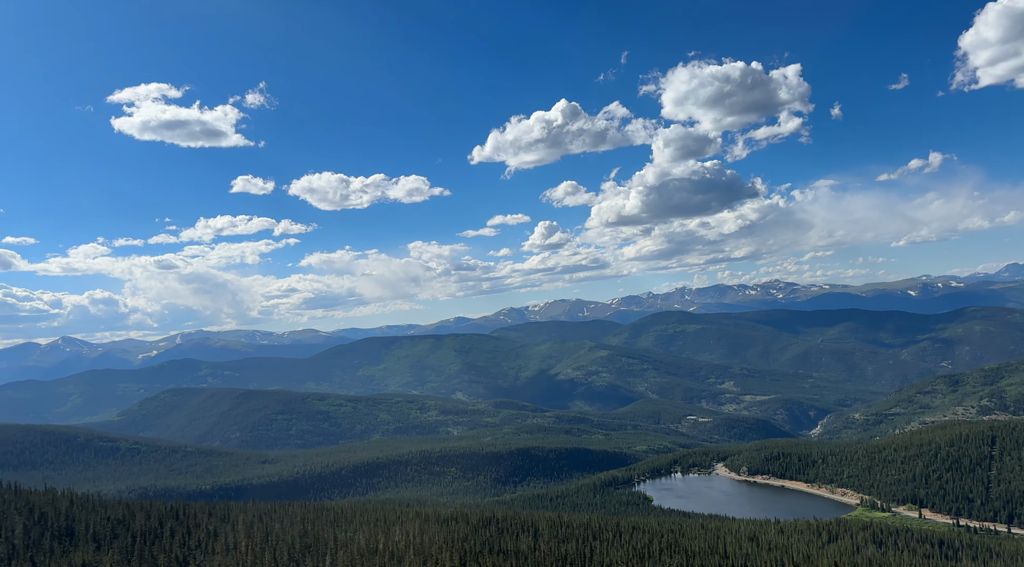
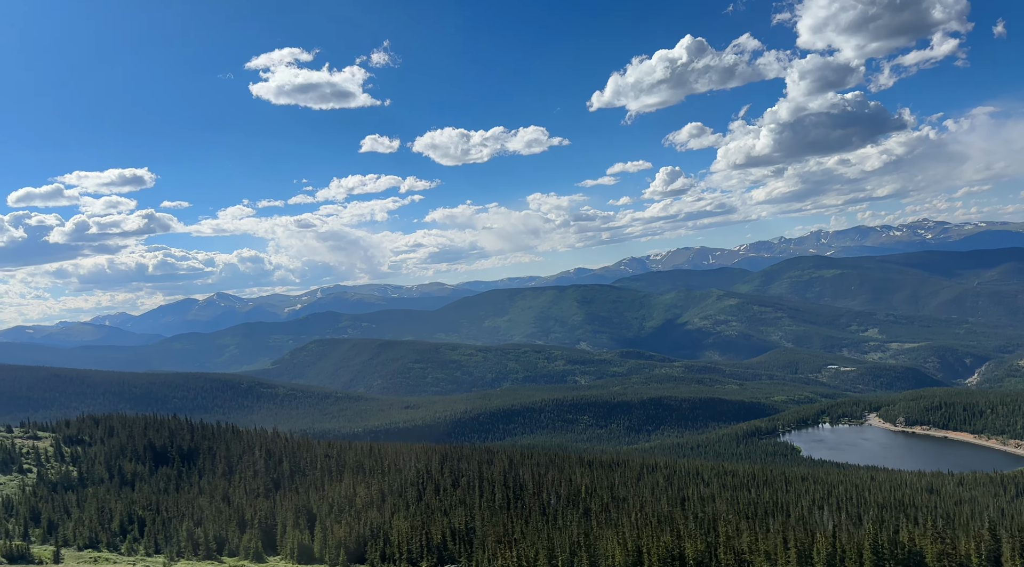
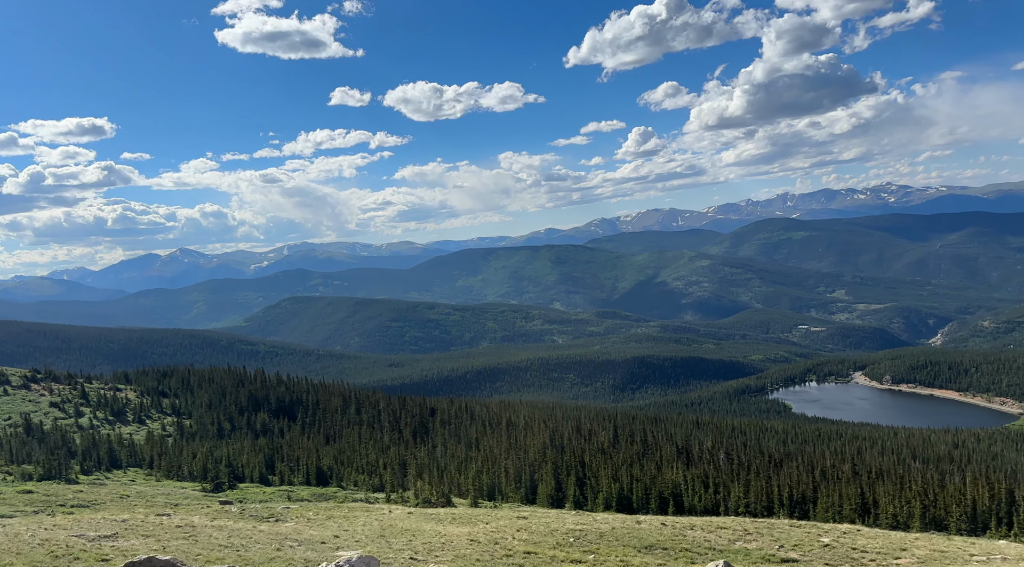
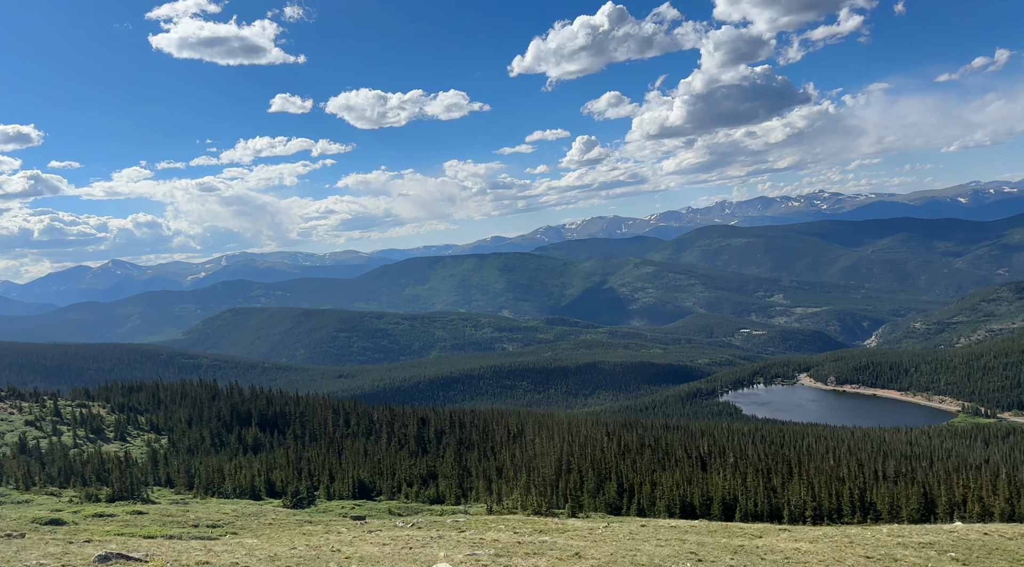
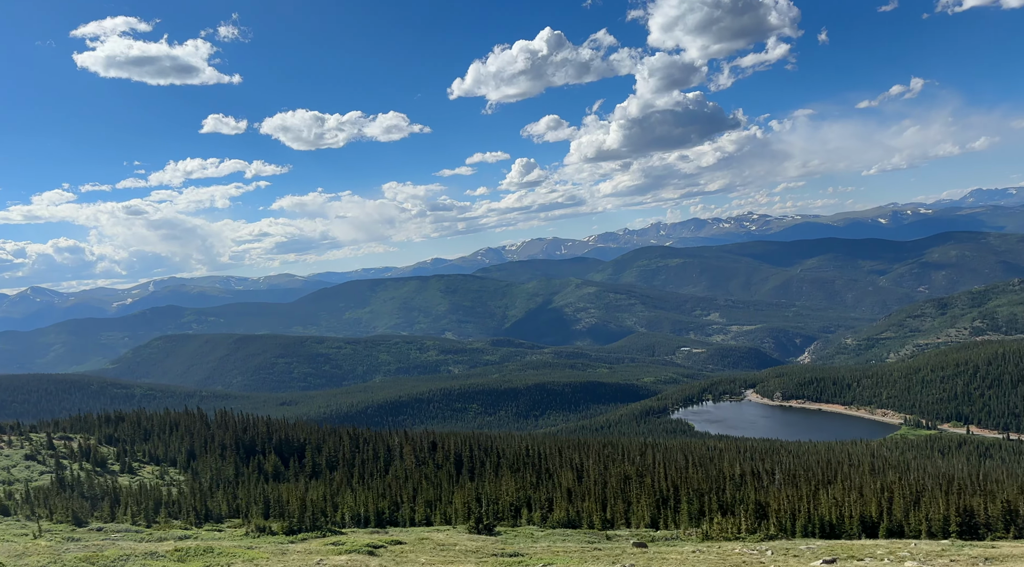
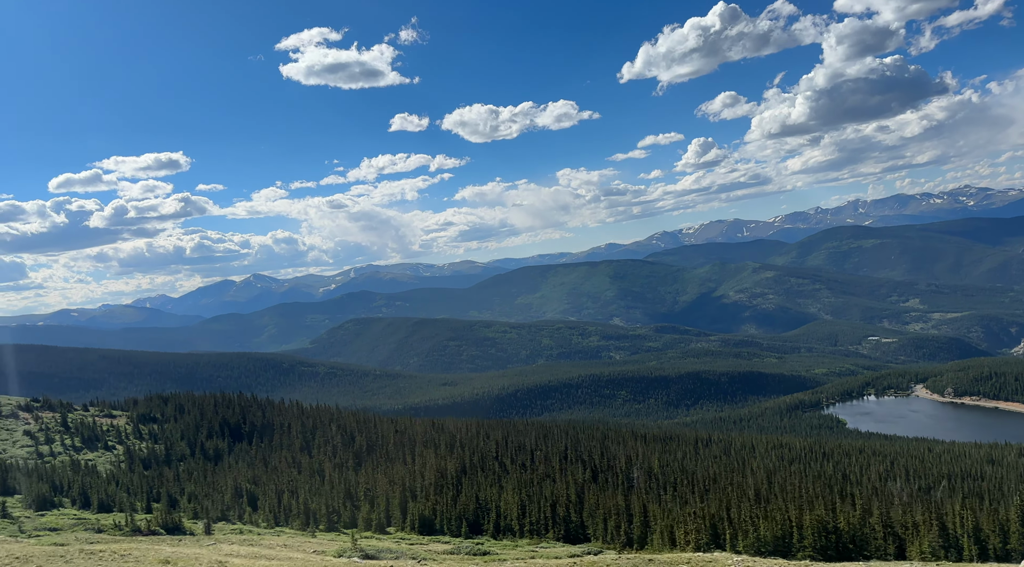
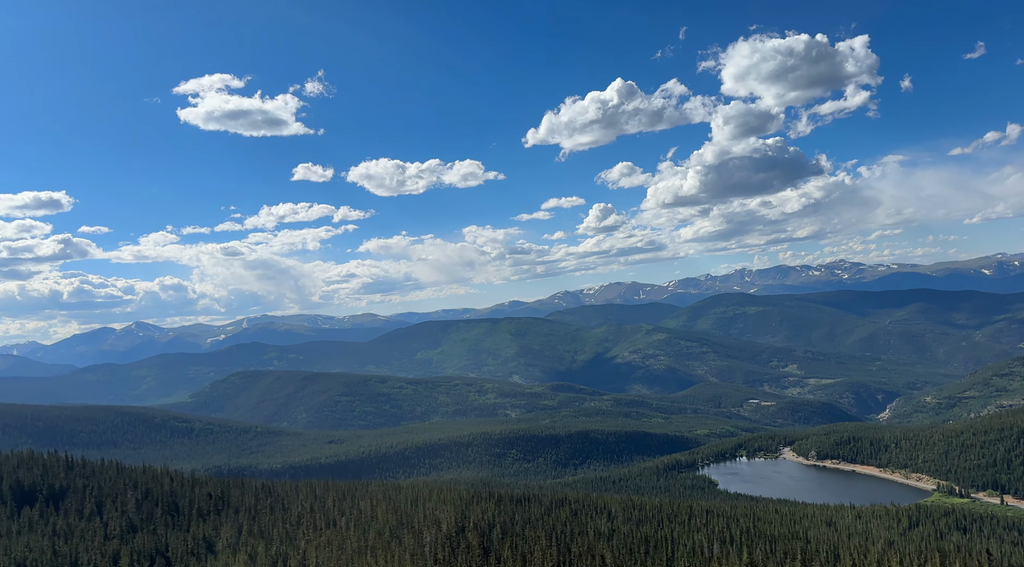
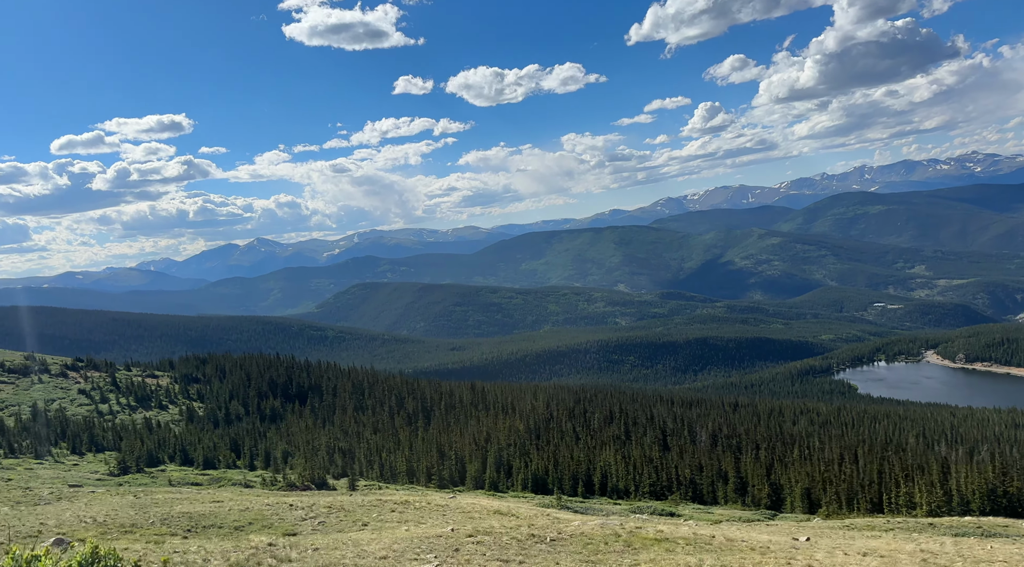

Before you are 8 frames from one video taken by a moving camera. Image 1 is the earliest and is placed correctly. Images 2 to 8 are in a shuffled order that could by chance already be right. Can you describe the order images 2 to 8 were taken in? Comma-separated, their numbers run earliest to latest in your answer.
7, 2, 6, 8, 3, 4, 5
